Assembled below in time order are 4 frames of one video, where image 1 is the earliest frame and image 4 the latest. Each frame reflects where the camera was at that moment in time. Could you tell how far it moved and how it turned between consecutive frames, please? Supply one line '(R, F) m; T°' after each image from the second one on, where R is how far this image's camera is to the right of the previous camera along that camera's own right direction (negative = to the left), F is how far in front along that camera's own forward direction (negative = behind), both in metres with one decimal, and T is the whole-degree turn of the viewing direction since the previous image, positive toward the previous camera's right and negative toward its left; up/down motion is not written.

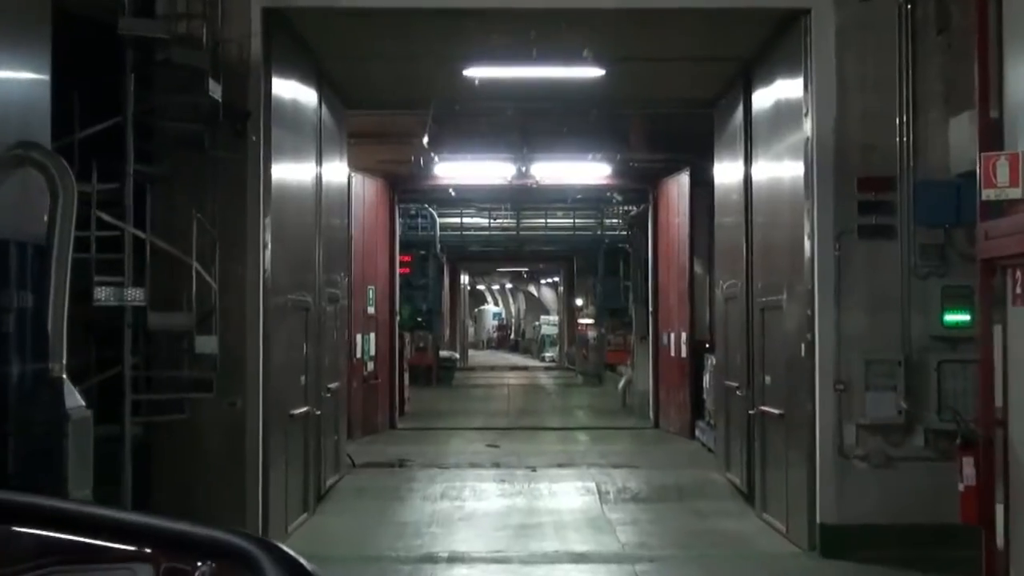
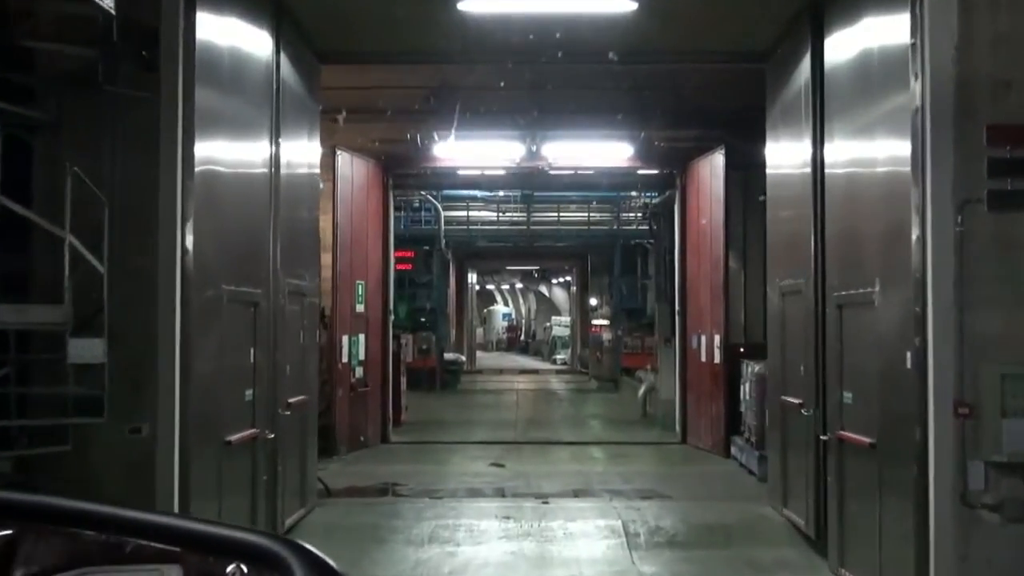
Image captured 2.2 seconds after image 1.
(0.0, +1.8) m; 0°
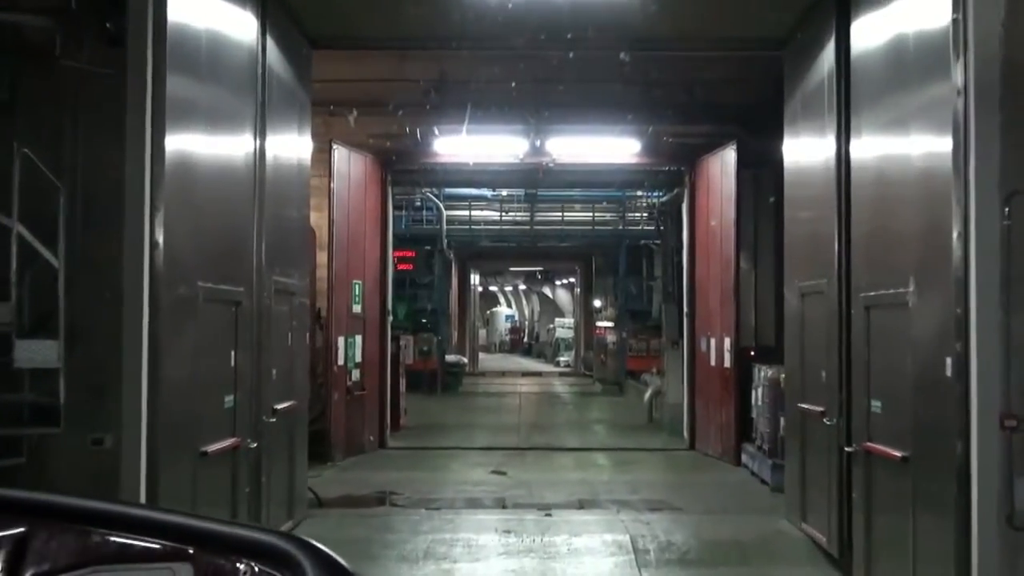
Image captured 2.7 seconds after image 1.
(0.0, +0.5) m; 0°
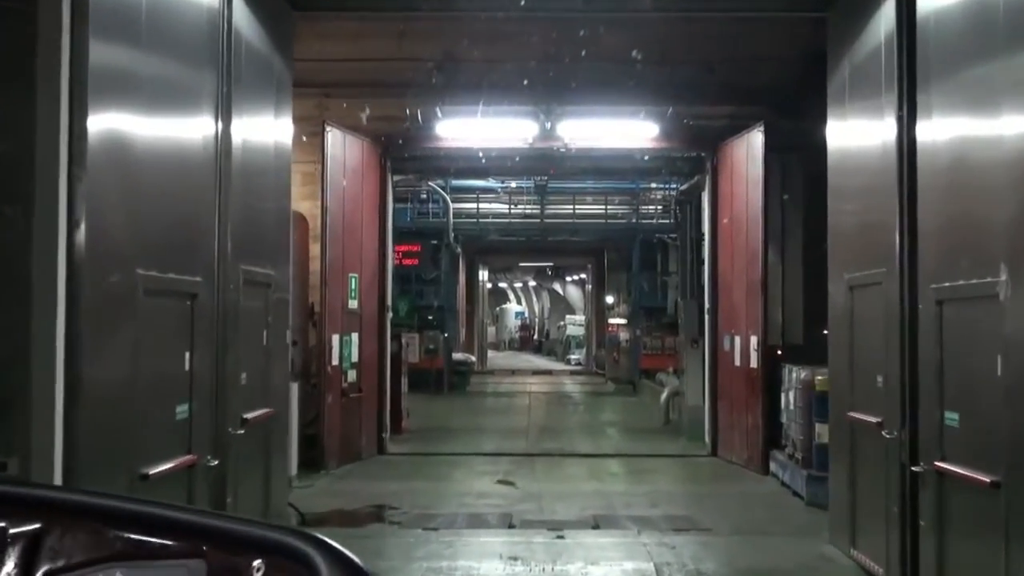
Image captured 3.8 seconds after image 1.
(0.0, +0.9) m; 0°
